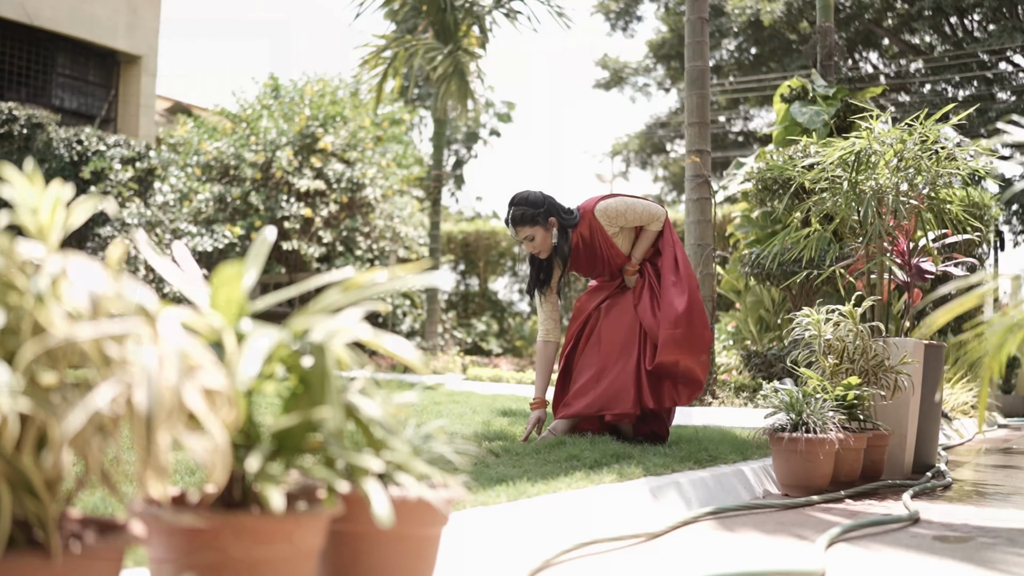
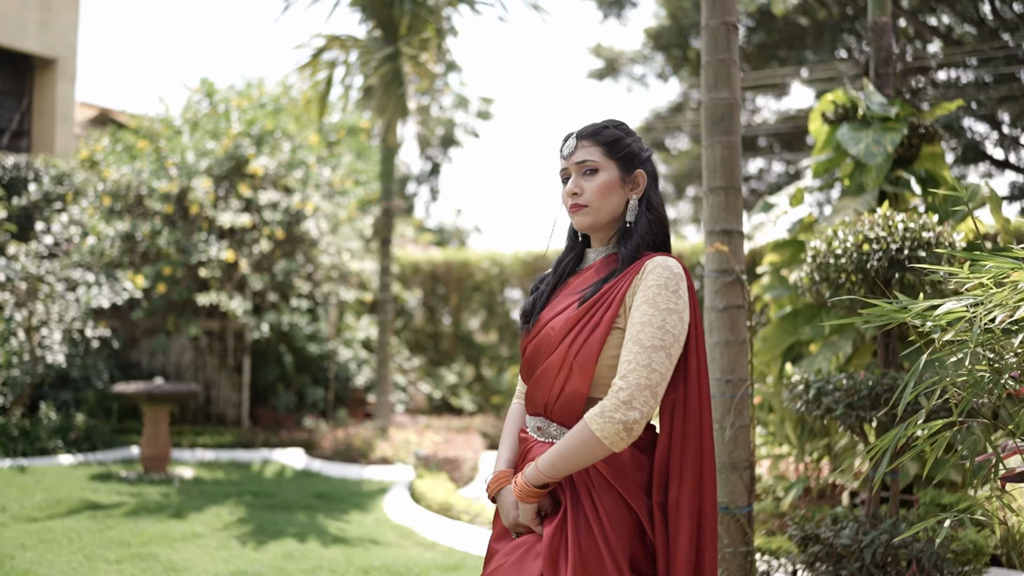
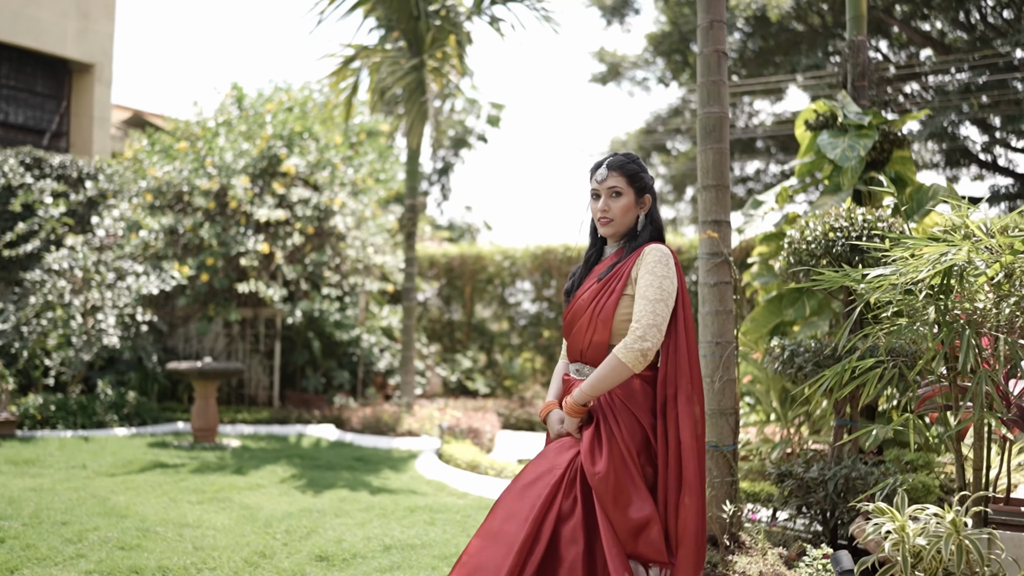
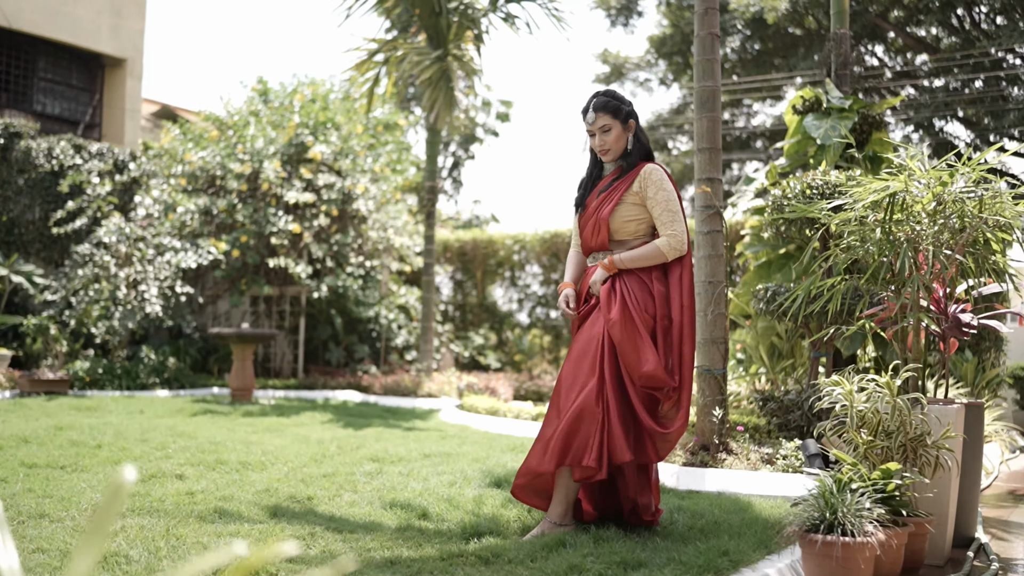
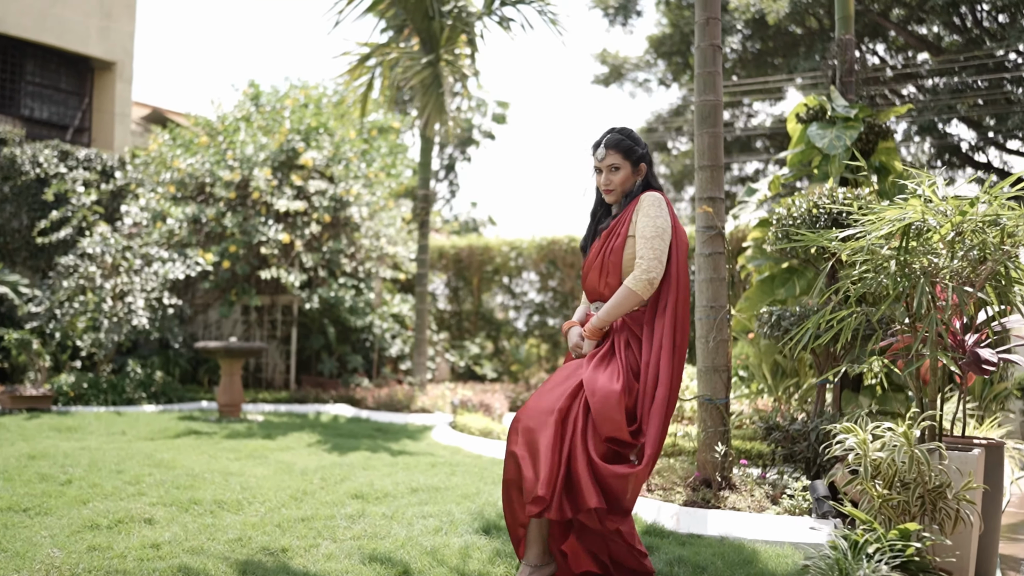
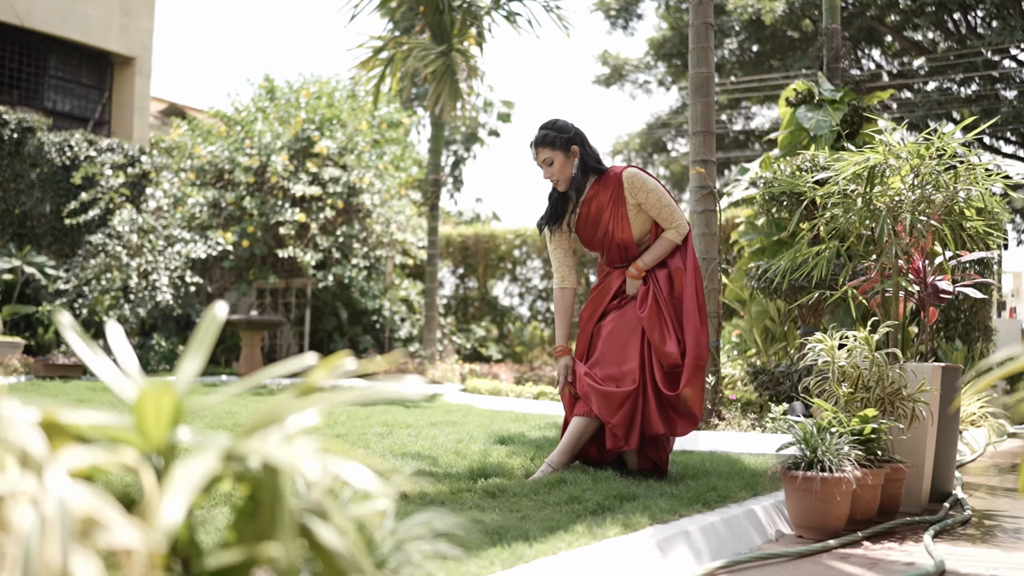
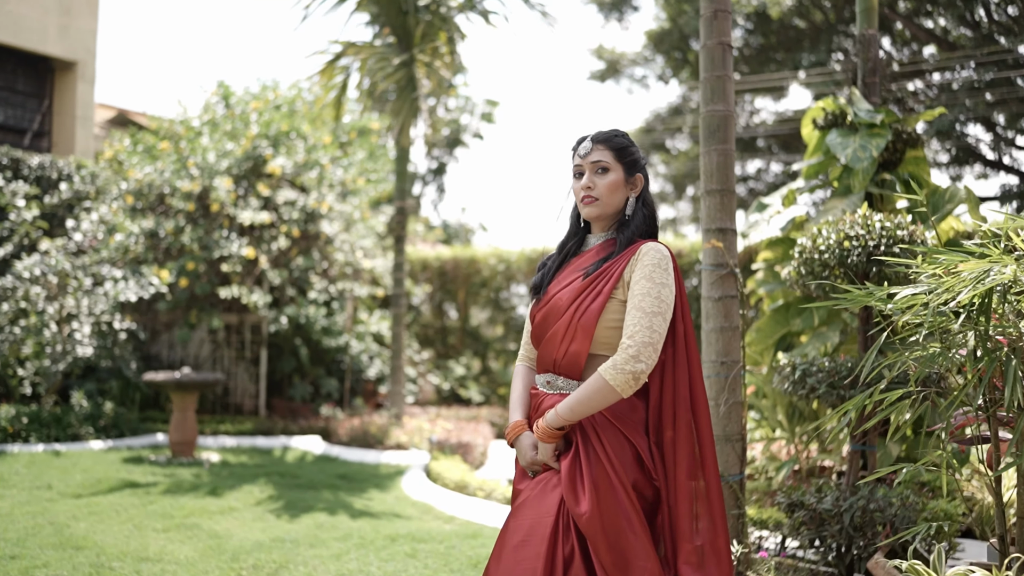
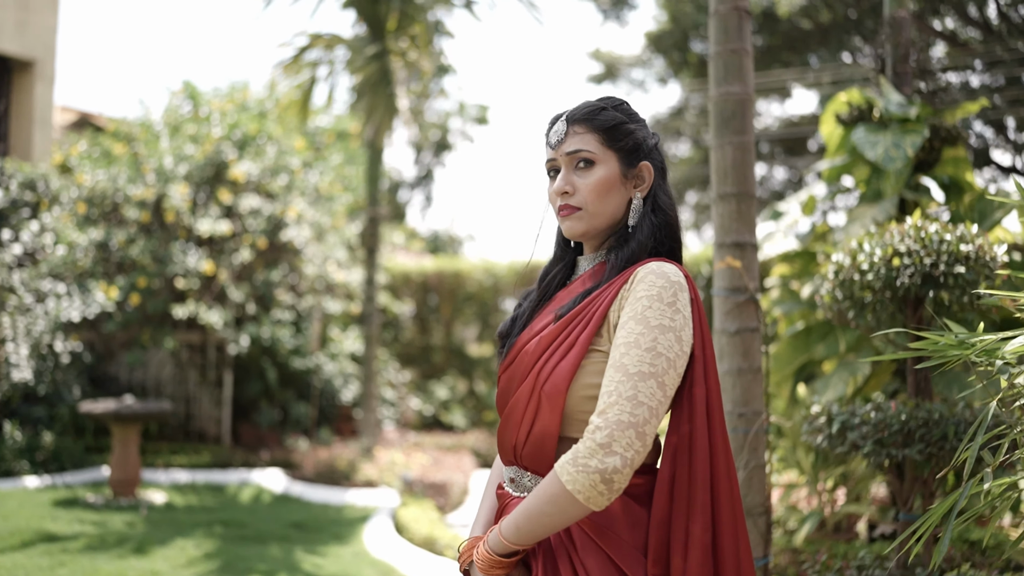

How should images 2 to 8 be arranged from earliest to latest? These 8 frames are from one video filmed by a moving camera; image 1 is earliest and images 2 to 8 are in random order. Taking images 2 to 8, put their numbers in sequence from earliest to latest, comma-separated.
6, 4, 5, 3, 7, 2, 8
